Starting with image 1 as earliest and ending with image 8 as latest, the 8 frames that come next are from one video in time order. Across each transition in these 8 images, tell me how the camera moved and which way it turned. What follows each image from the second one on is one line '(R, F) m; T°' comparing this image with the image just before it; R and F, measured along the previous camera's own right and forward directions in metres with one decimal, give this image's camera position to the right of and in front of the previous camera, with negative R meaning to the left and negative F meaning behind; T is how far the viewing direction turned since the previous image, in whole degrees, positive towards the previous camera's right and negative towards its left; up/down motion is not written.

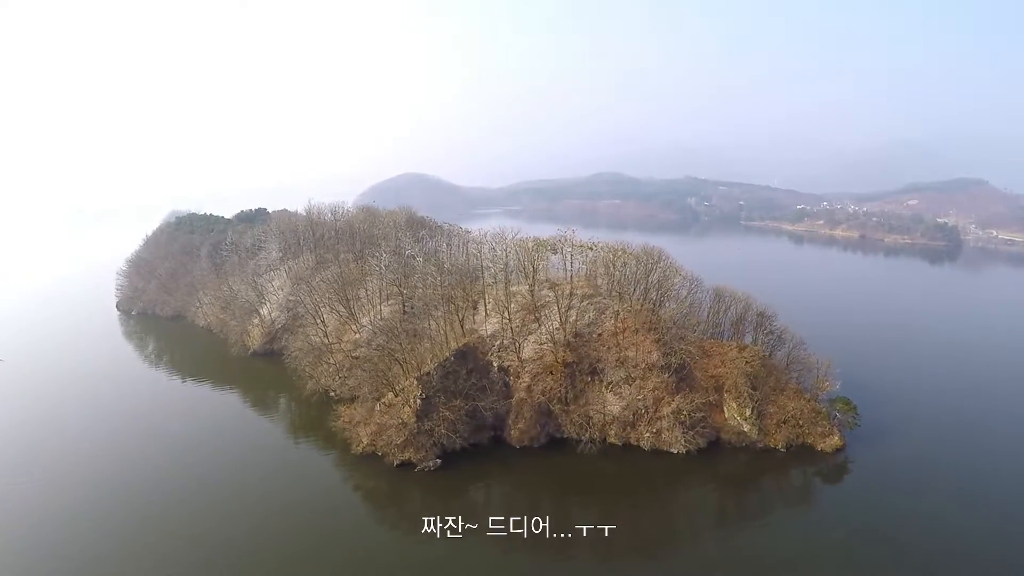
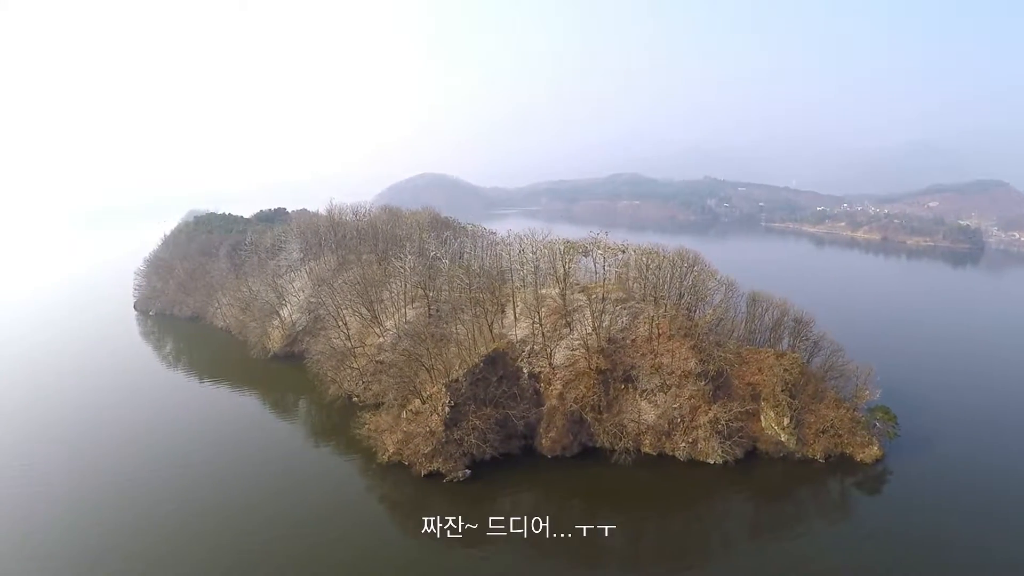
(-1.9, +1.5) m; -1°
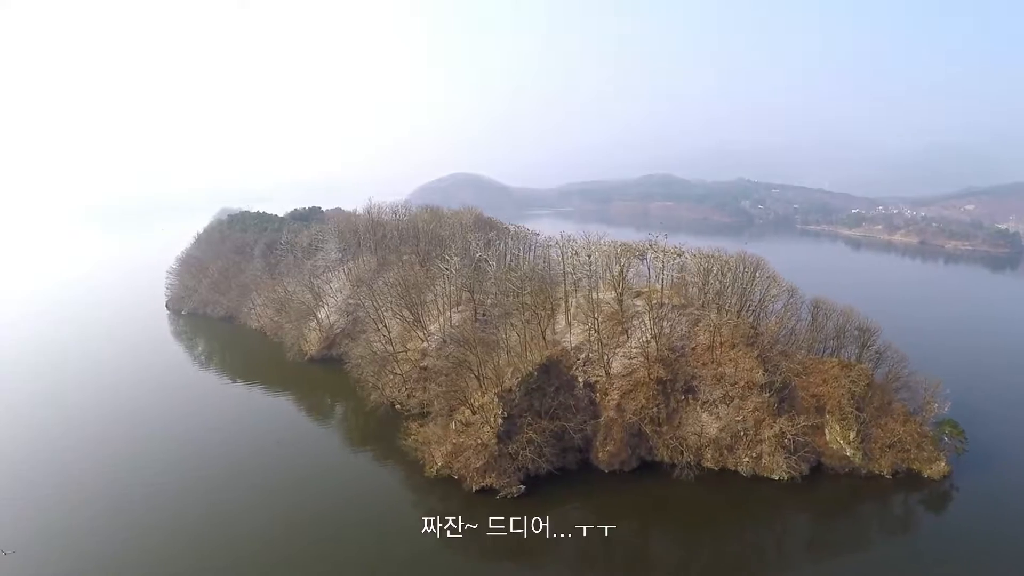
(-3.1, +2.0) m; -1°
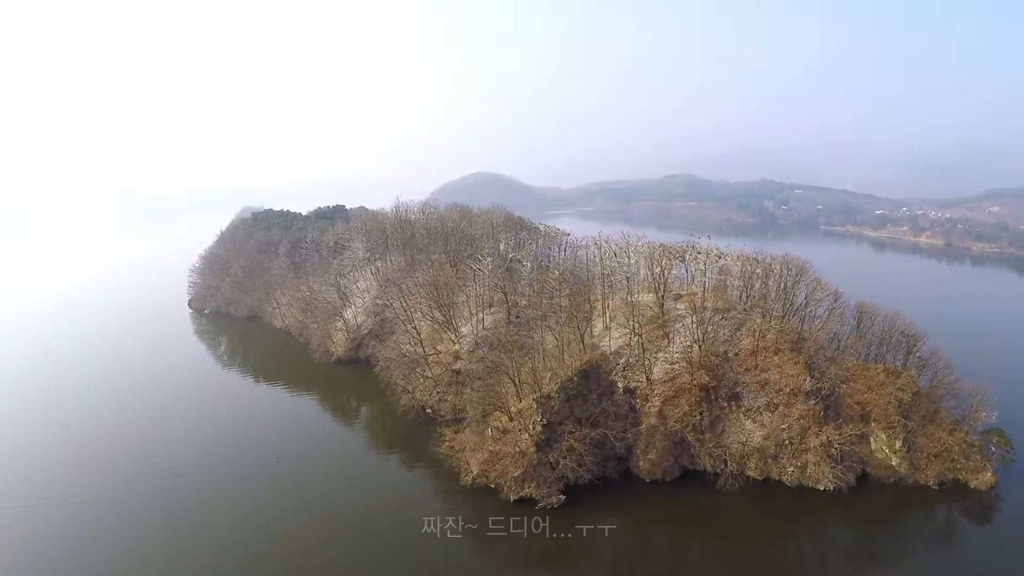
(-2.1, +1.1) m; -1°
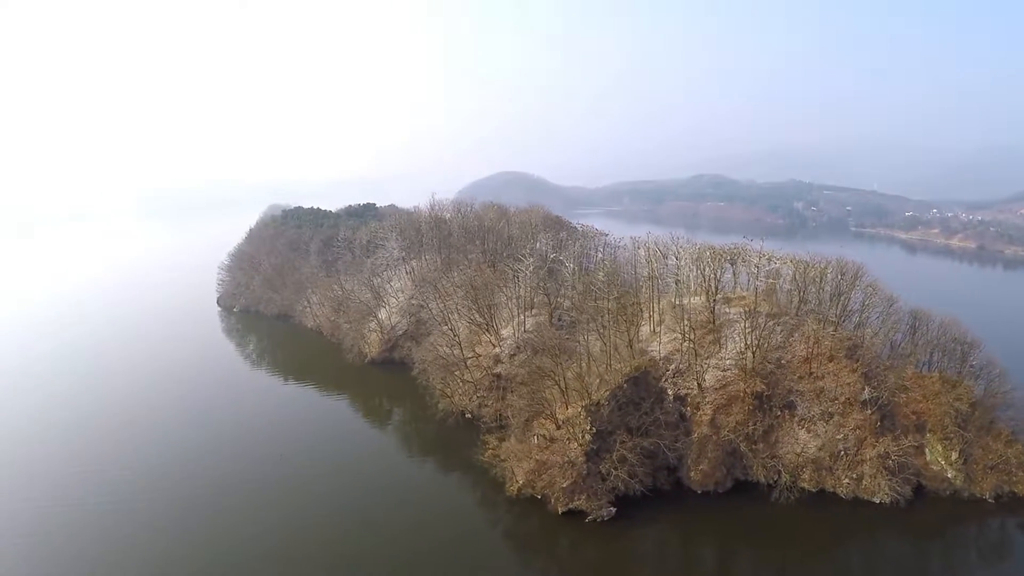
(-2.5, +1.1) m; -1°
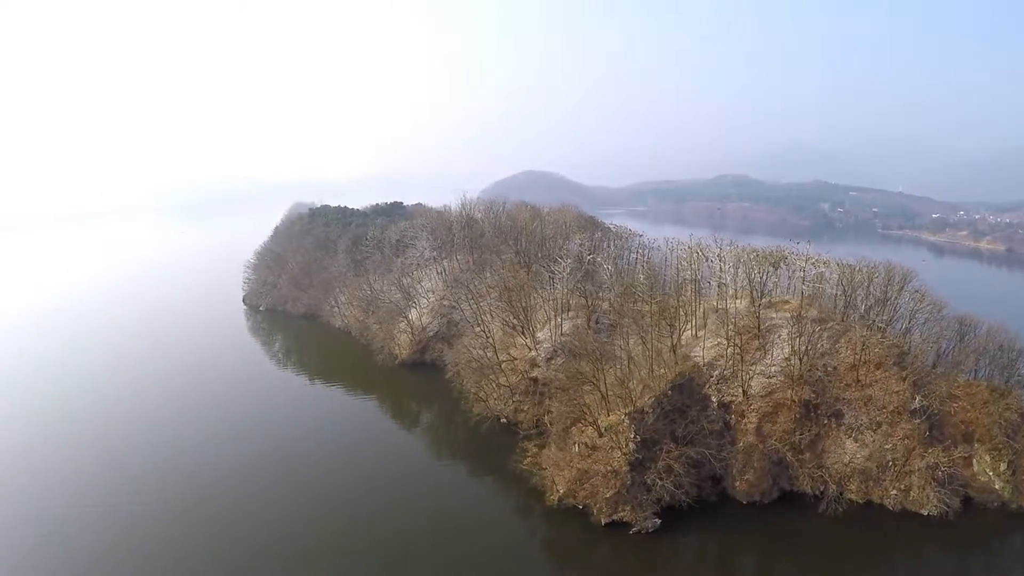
(-2.1, +0.7) m; -1°
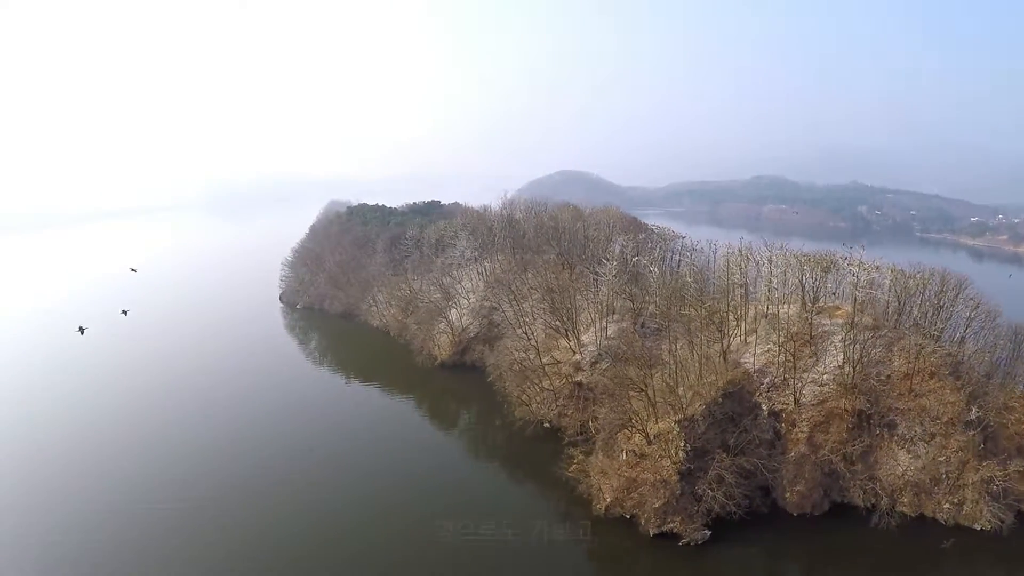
(-2.1, +0.1) m; -2°
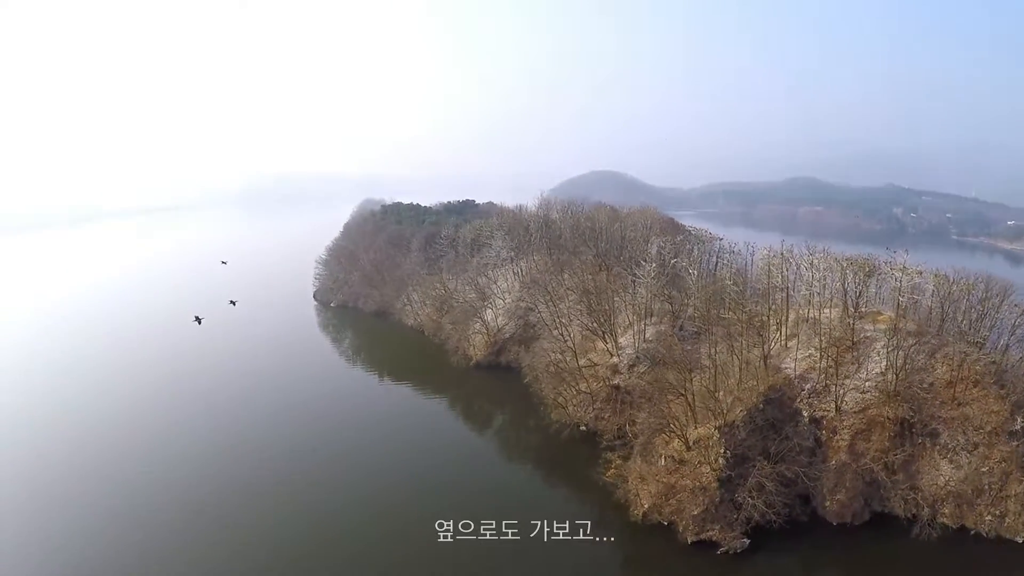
(-1.6, -0.5) m; -2°
